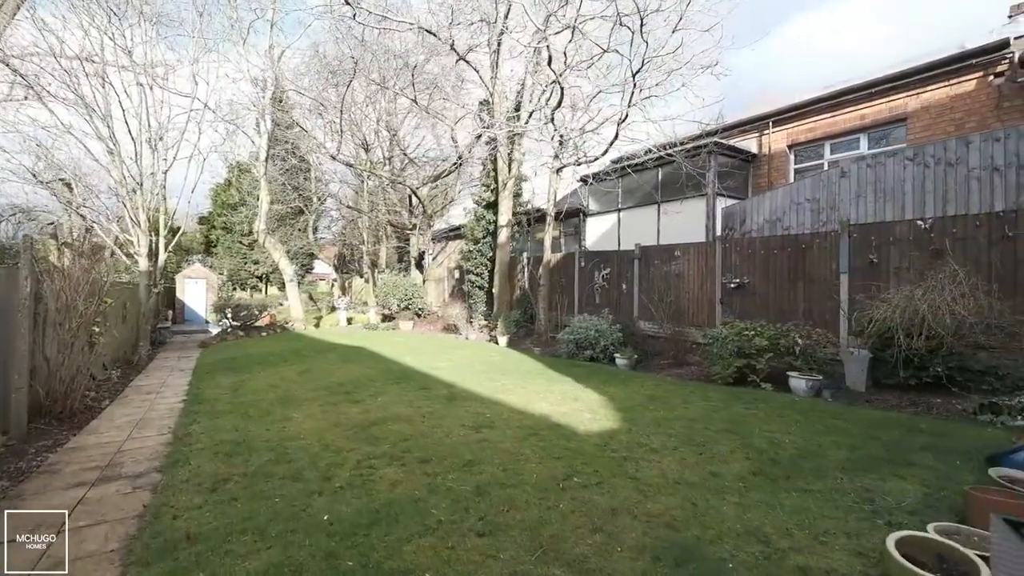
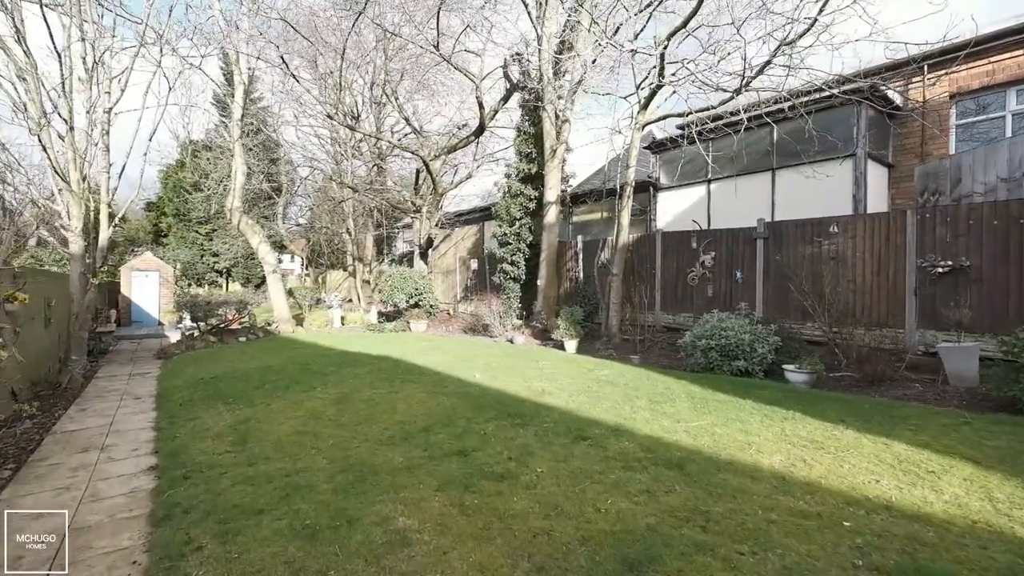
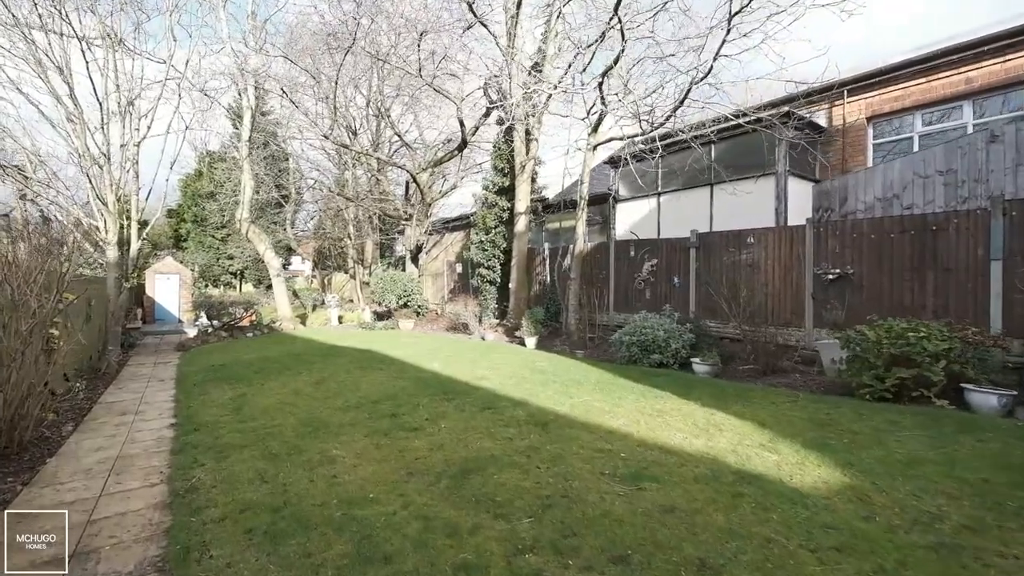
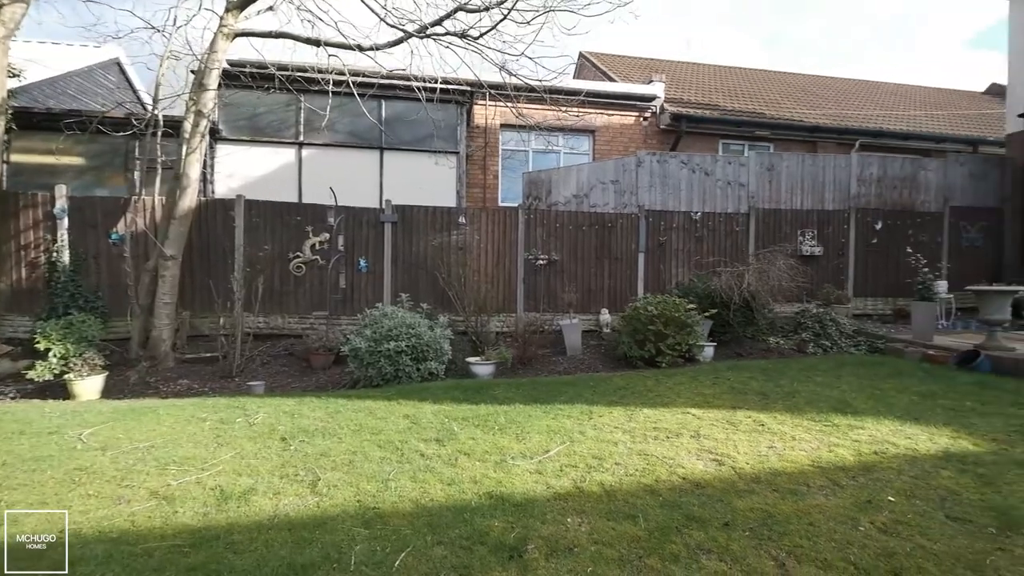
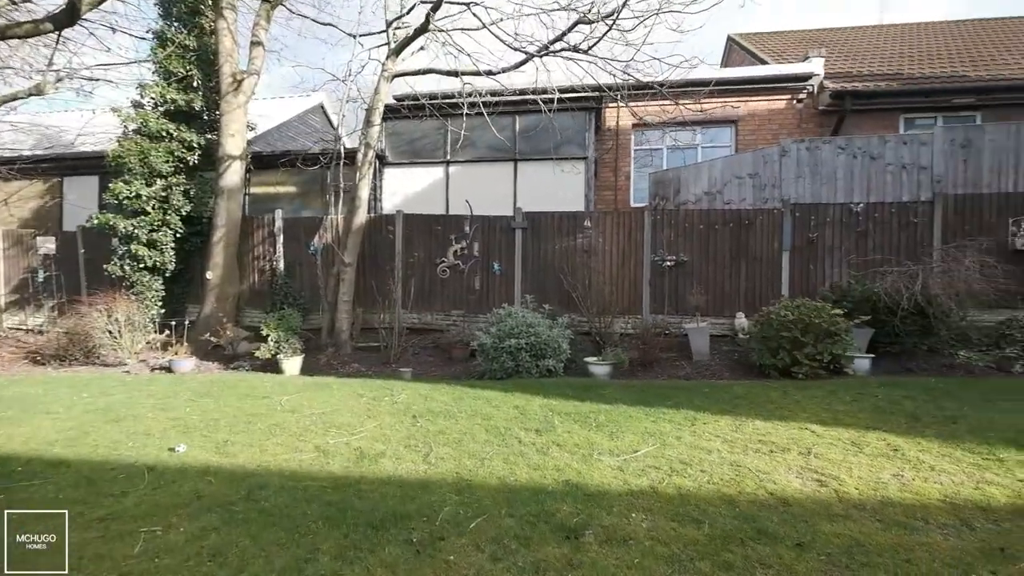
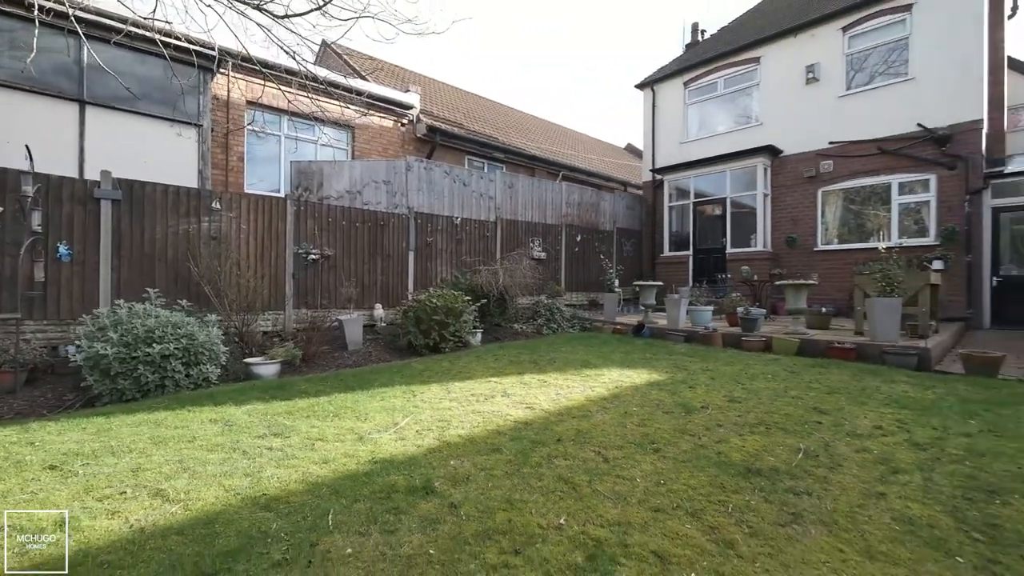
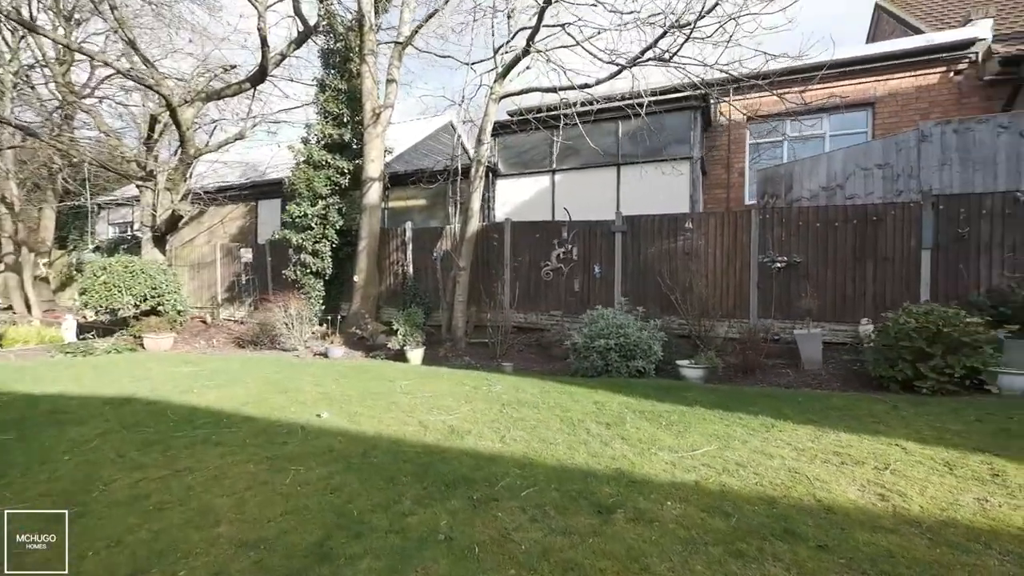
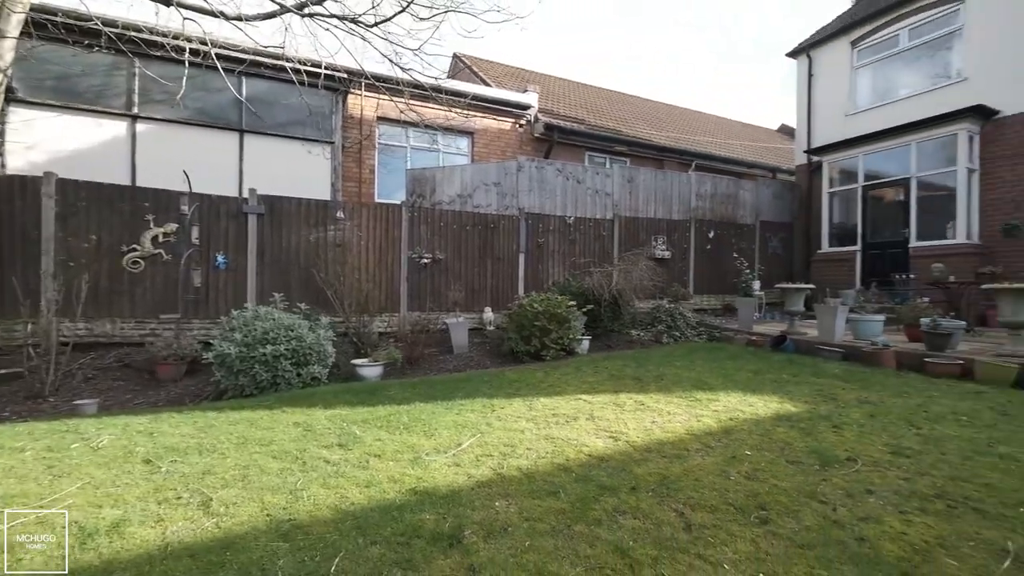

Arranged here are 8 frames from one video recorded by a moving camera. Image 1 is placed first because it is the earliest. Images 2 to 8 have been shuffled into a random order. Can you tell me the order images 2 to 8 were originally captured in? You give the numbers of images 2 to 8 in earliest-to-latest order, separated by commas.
3, 2, 7, 5, 4, 8, 6
